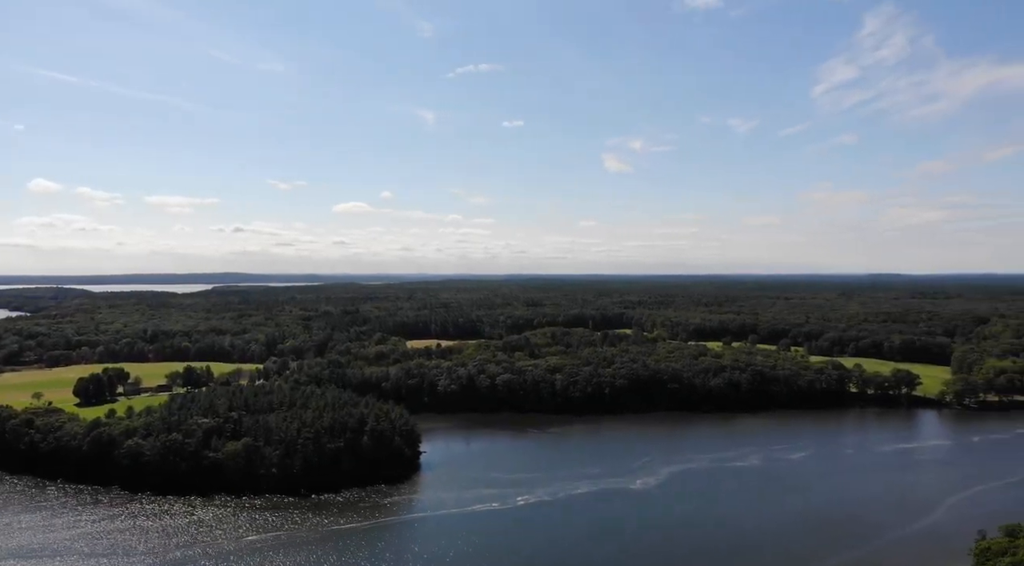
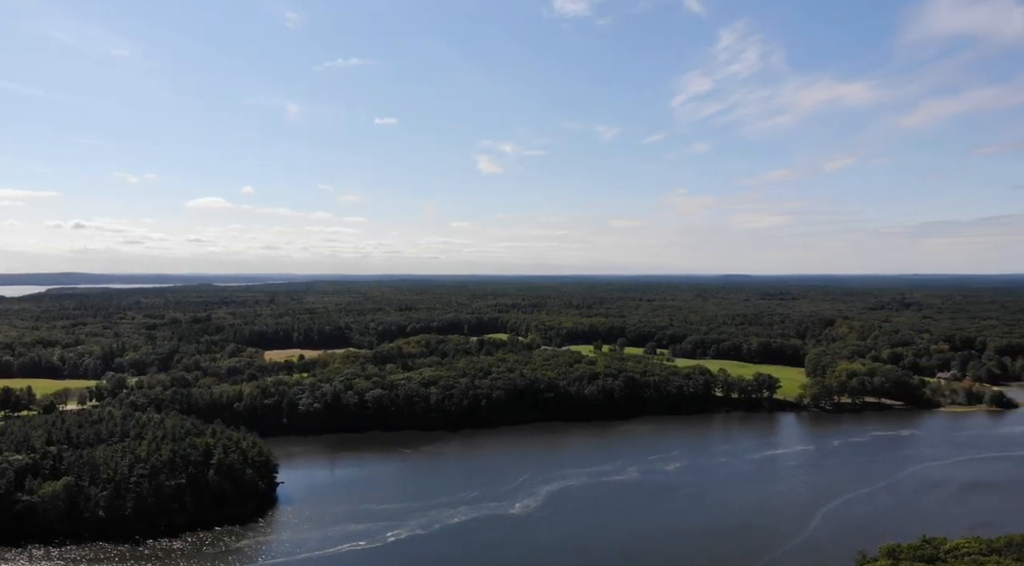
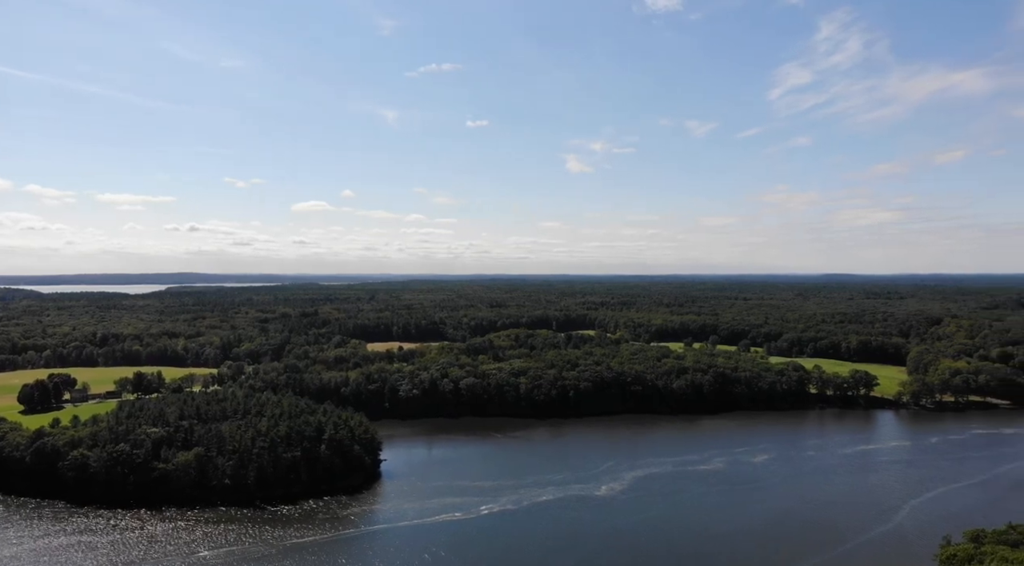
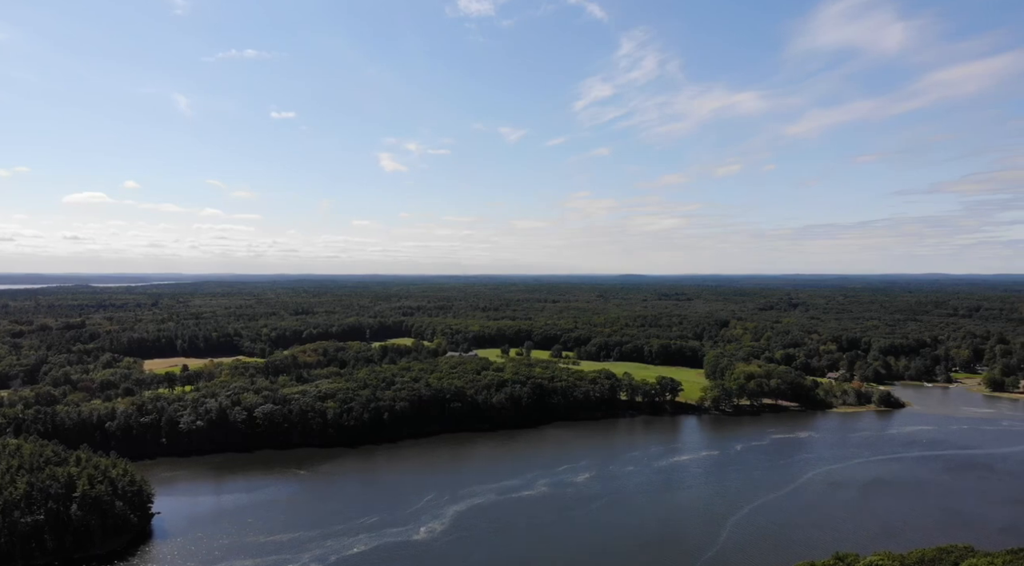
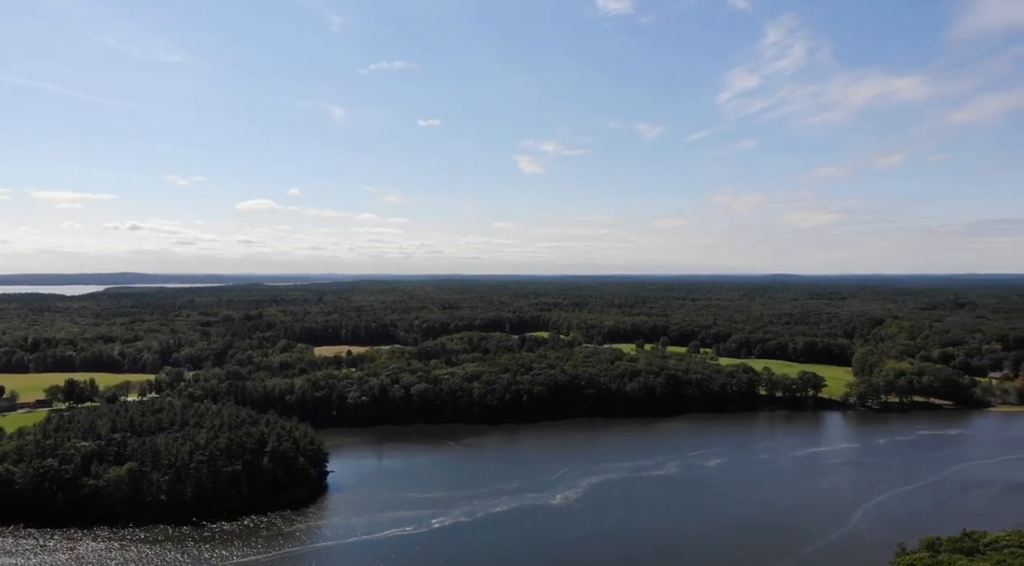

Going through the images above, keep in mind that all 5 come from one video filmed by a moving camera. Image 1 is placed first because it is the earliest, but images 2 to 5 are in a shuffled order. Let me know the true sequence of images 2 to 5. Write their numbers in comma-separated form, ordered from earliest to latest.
3, 5, 2, 4
